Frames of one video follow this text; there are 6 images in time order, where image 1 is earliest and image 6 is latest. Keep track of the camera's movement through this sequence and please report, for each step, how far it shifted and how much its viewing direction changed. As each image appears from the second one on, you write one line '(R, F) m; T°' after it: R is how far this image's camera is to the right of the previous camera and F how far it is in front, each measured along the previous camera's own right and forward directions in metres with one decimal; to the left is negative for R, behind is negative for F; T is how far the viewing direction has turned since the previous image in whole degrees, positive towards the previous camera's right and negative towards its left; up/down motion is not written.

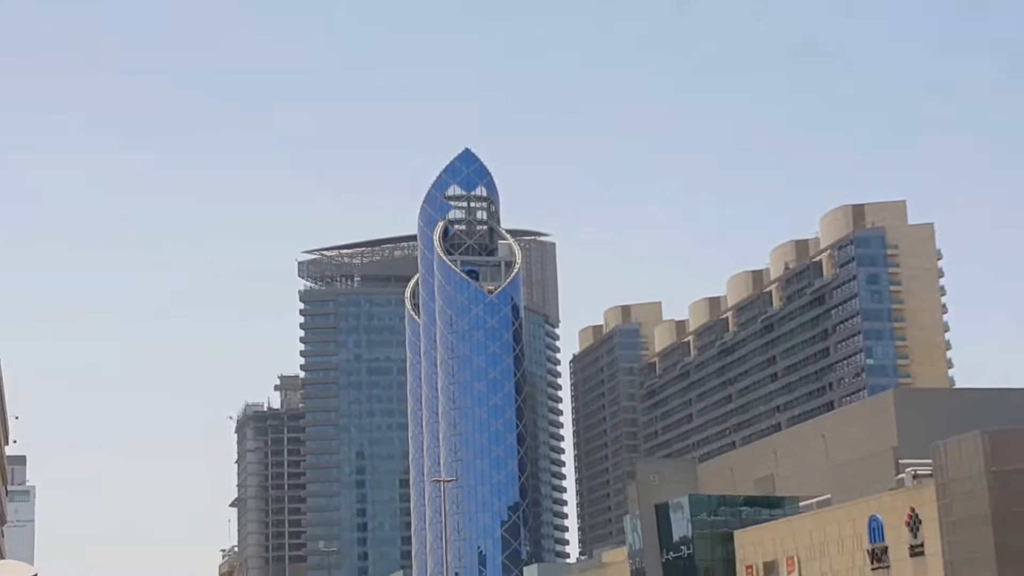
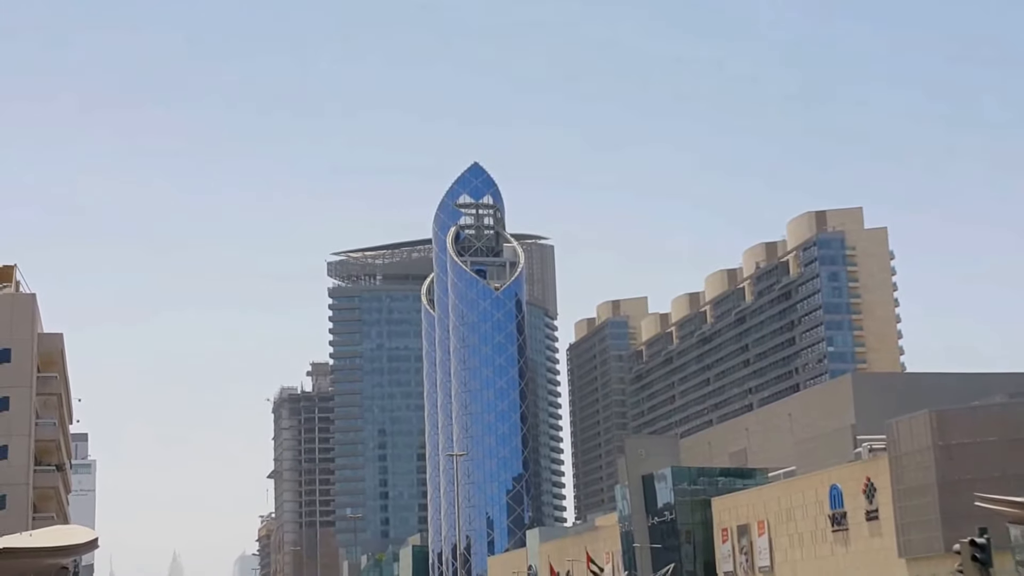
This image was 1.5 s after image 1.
(-0.1, -8.7) m; 0°
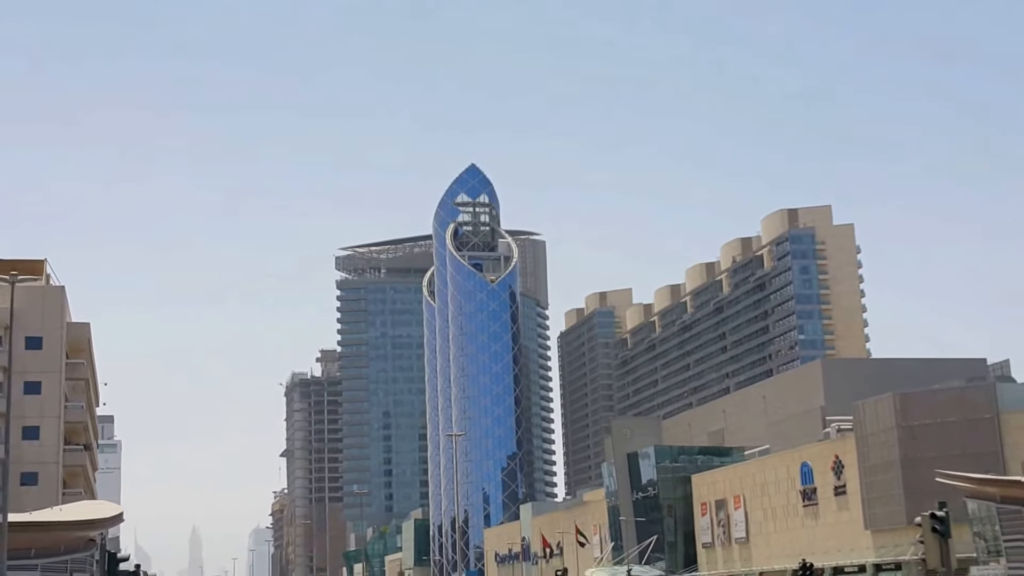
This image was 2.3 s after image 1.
(+0.4, -5.8) m; 0°
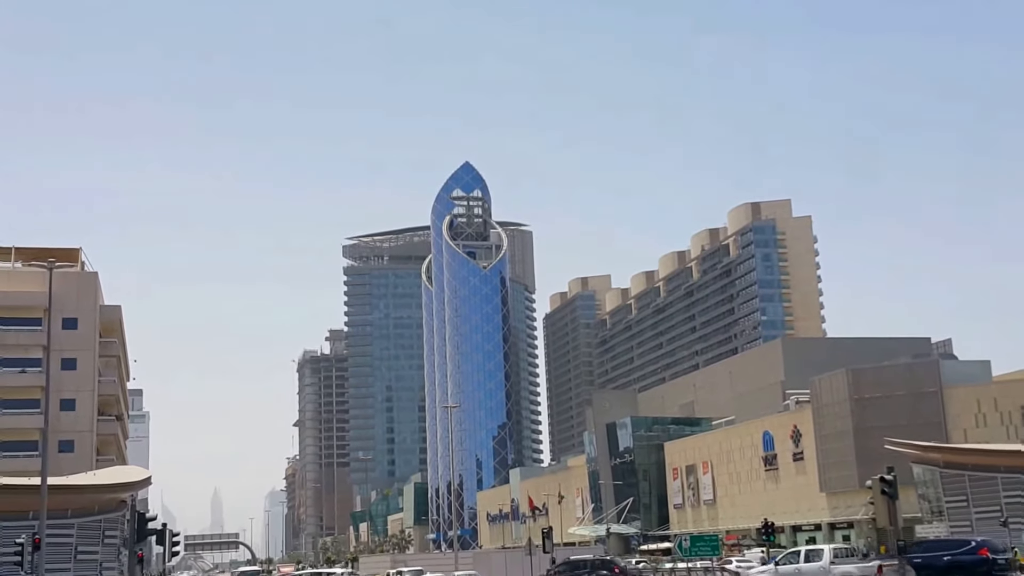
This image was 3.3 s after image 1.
(+0.9, -8.4) m; 0°
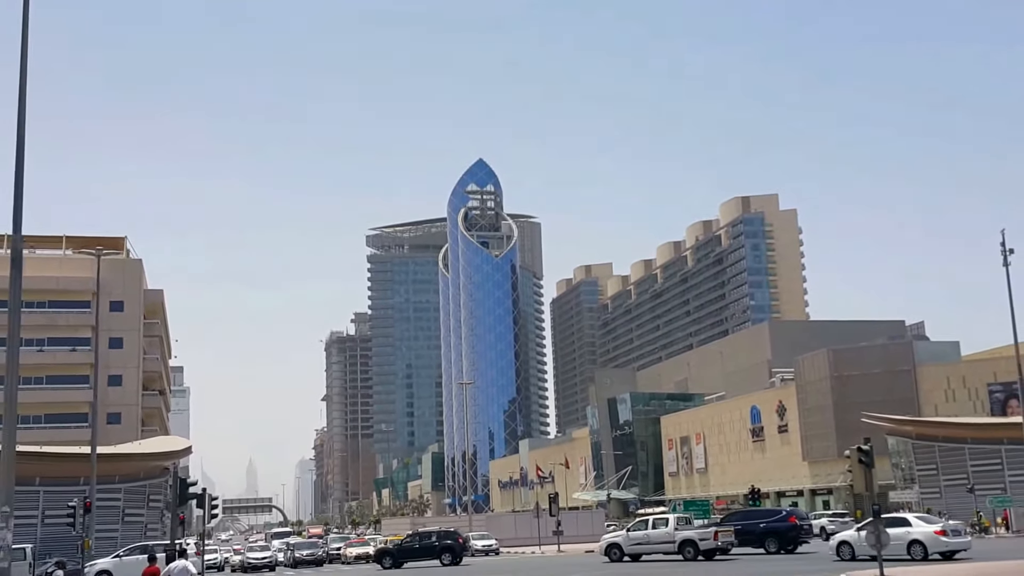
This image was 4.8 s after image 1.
(-0.5, -8.0) m; 0°
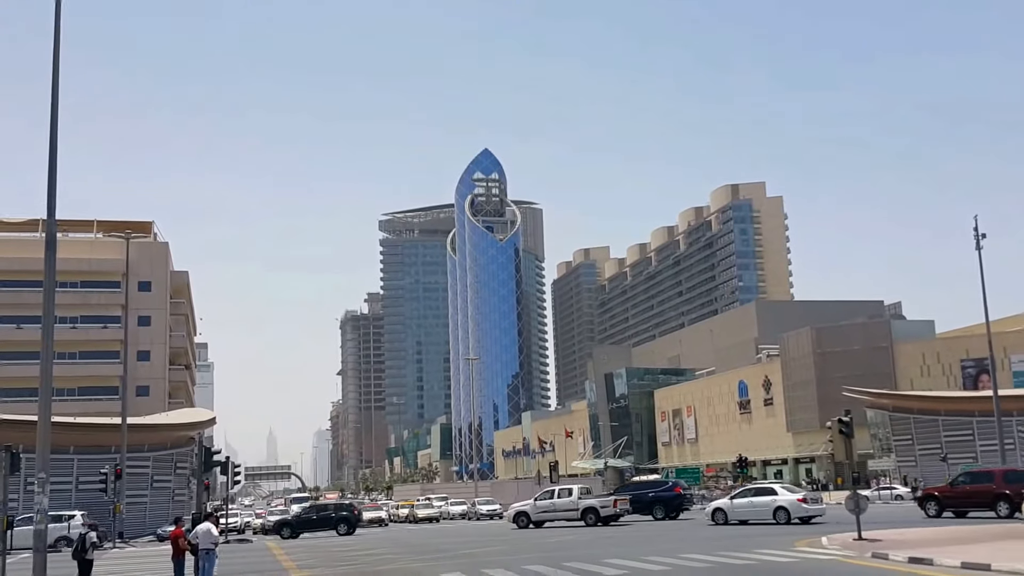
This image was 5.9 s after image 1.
(0.0, -6.4) m; 0°
